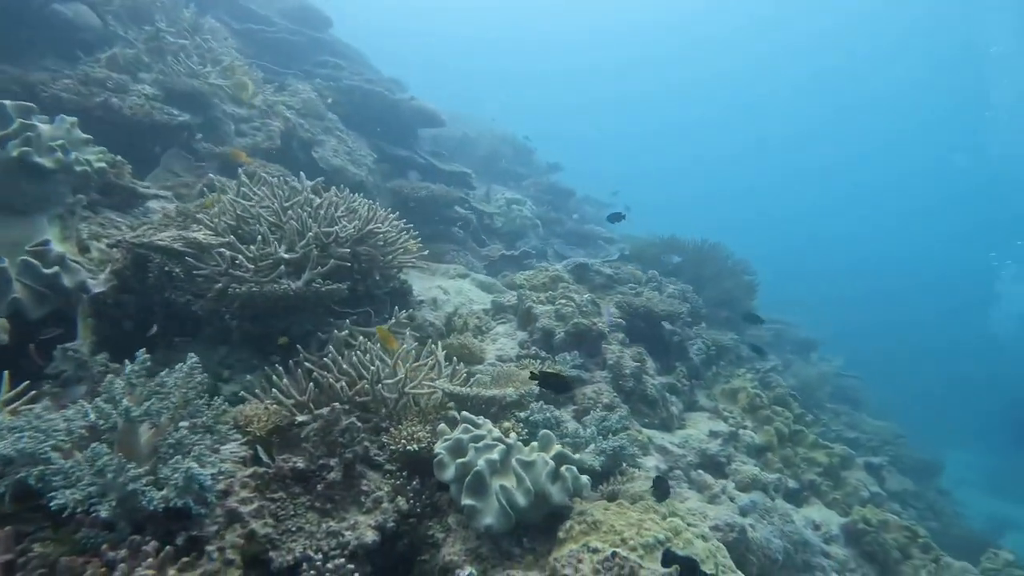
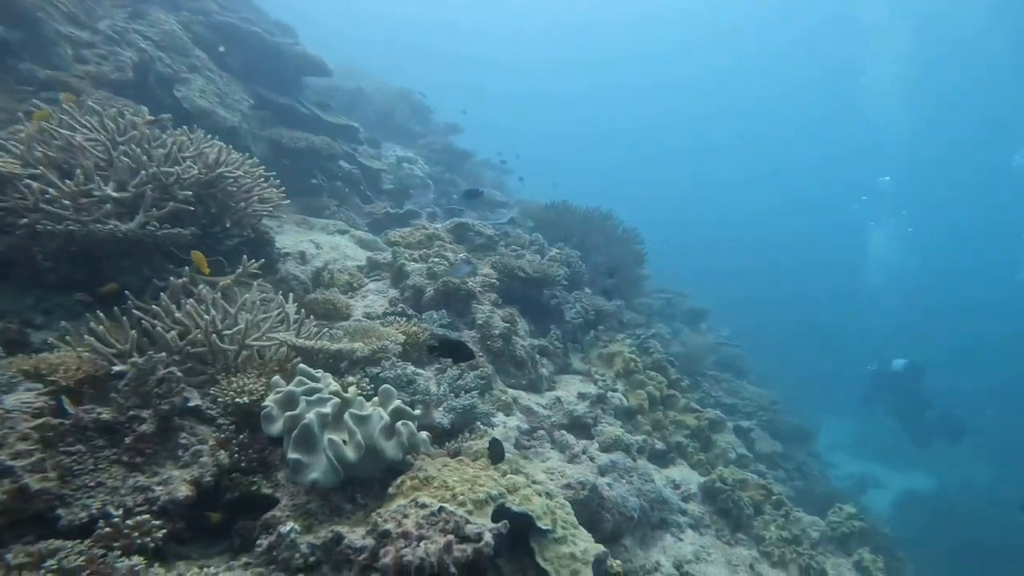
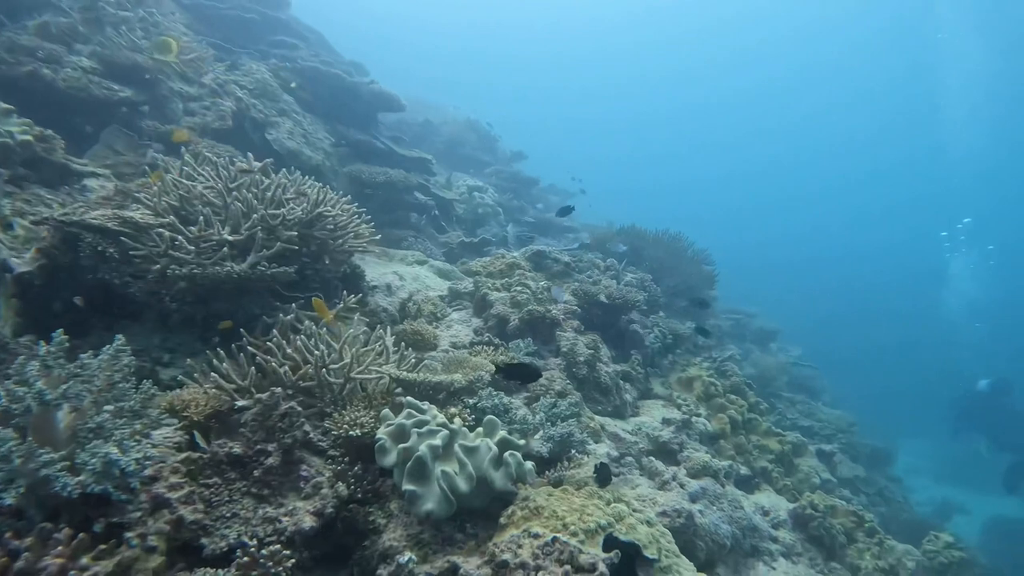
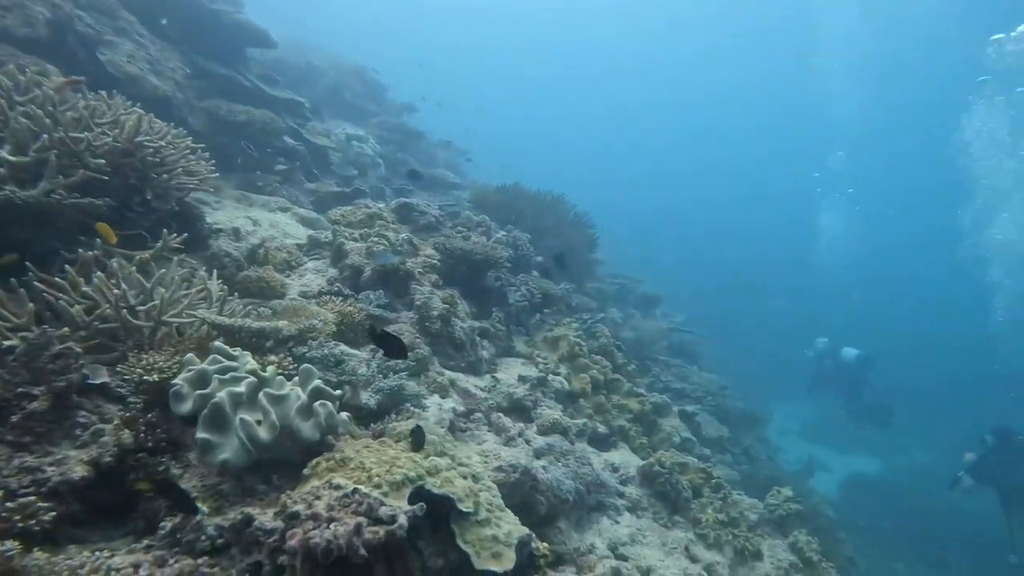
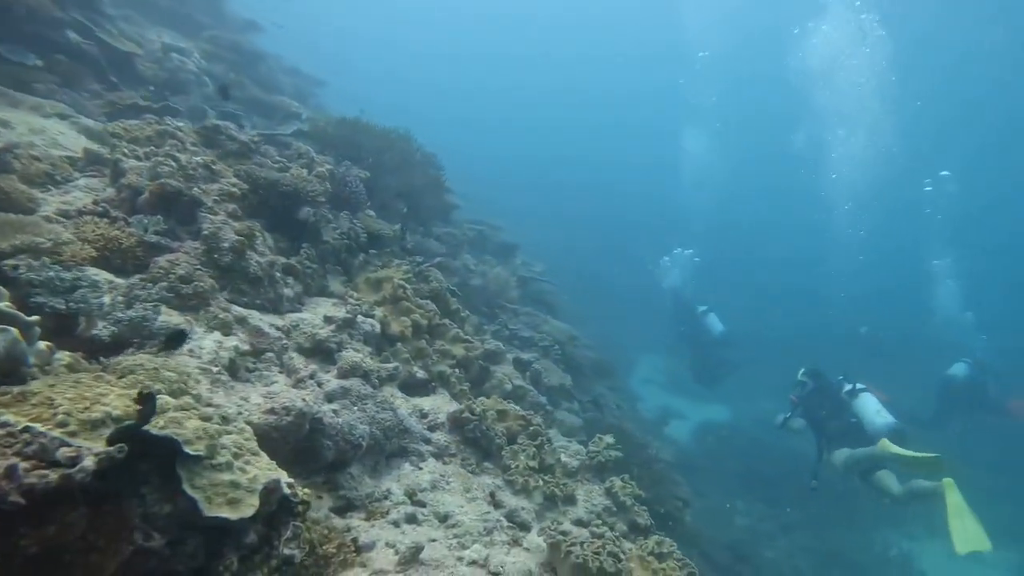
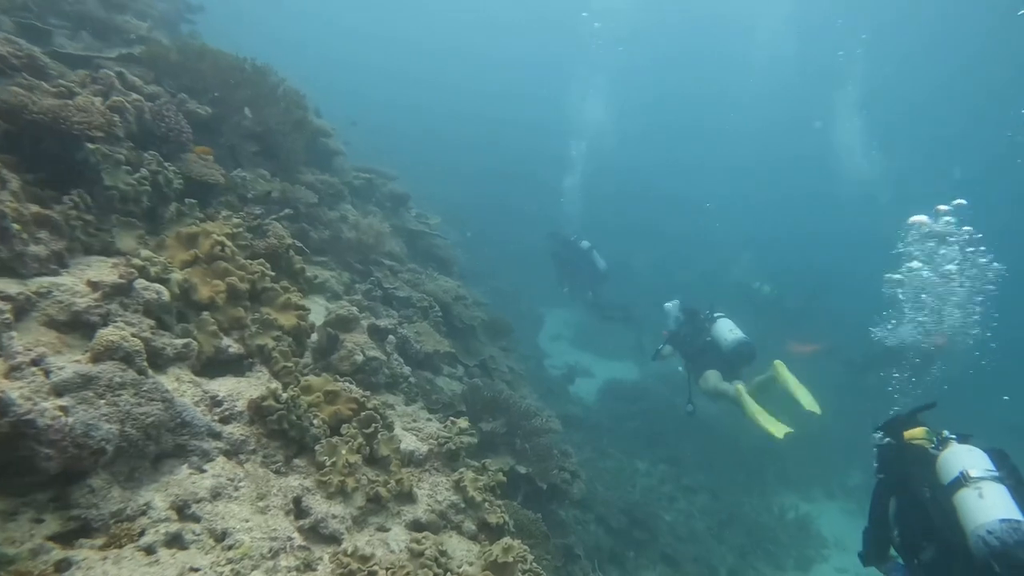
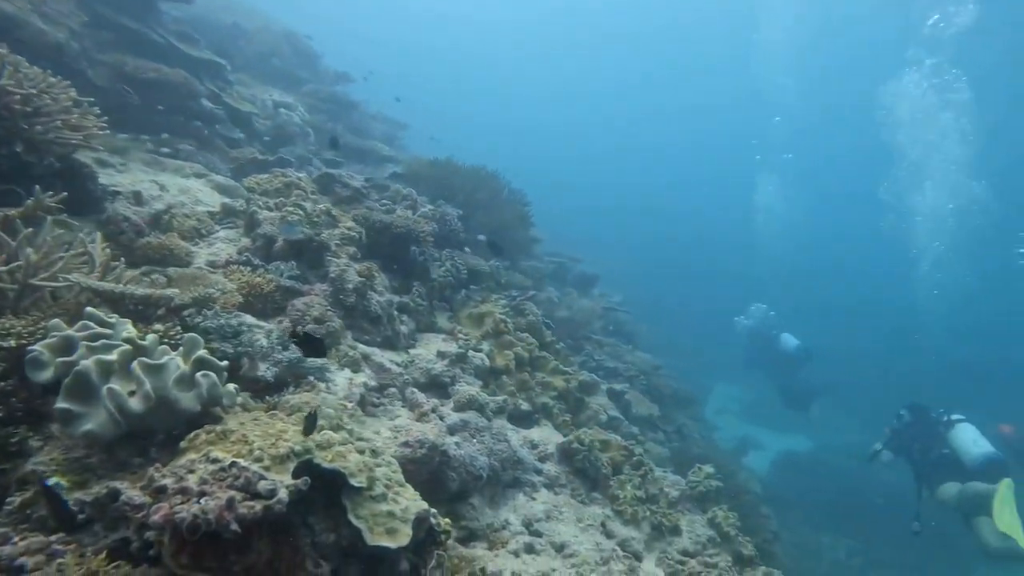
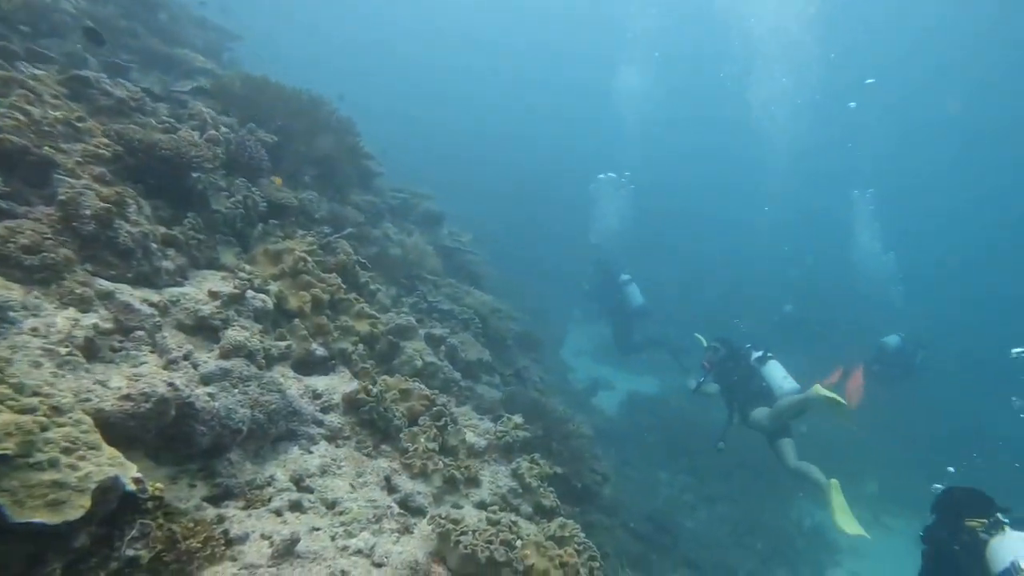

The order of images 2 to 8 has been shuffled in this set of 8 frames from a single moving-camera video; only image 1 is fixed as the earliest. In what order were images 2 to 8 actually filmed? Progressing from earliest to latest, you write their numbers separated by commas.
3, 2, 4, 7, 5, 8, 6
